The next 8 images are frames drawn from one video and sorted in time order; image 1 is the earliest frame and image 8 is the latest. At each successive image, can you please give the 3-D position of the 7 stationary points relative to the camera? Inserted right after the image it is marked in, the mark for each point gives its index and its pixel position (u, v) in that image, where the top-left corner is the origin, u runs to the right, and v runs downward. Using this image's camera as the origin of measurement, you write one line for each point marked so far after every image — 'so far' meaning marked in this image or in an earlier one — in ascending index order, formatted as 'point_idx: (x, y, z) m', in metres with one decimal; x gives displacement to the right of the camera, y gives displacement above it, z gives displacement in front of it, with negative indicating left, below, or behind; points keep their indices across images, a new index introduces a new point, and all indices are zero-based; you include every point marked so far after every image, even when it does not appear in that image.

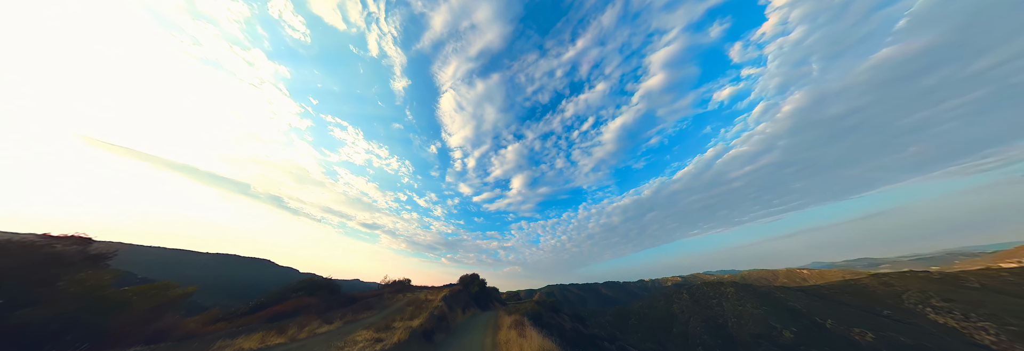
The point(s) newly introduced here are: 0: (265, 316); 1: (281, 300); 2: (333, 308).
0: (-21.3, -12.4, +13.4) m
1: (-25.1, -13.9, +16.8) m
2: (-20.9, -15.9, +18.2) m
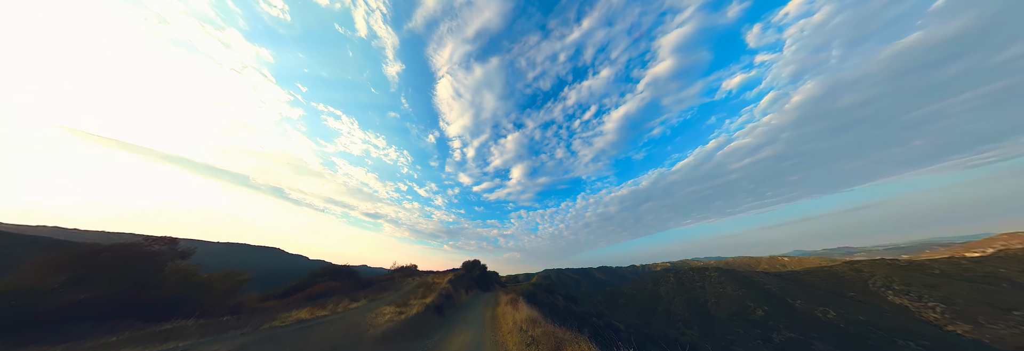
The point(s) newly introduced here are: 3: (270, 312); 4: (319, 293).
0: (-21.7, -12.7, +16.2) m
1: (-25.5, -14.0, +19.7) m
2: (-21.3, -15.8, +21.2) m
3: (-18.7, -10.7, +12.0) m
4: (-21.6, -13.5, +17.4) m
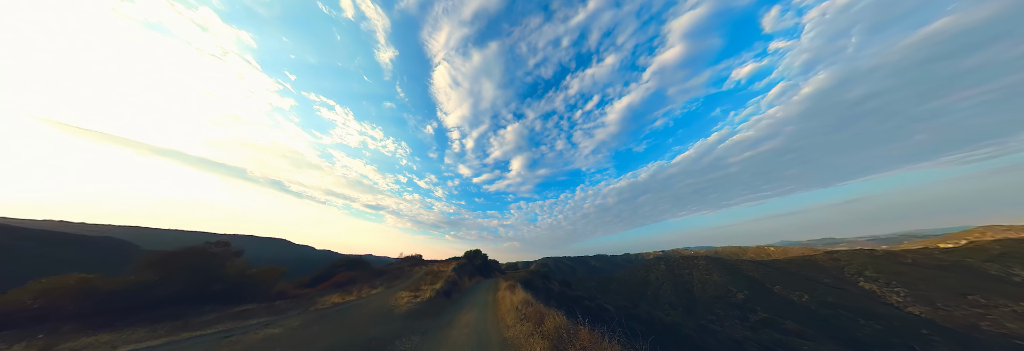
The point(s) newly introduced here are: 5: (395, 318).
0: (-21.9, -13.1, +18.7) m
1: (-25.7, -14.1, +22.3) m
2: (-21.6, -15.9, +23.9) m
3: (-18.9, -11.3, +14.4) m
4: (-21.8, -13.8, +19.9) m
5: (-8.9, -10.9, +12.0) m
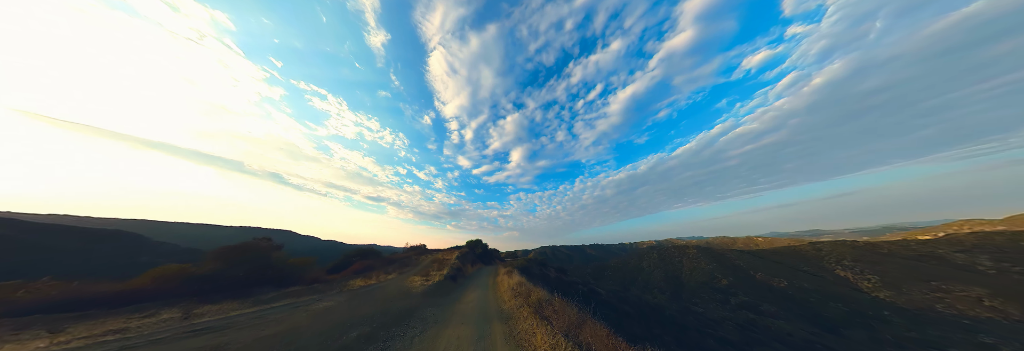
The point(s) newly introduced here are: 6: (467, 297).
0: (-22.2, -13.0, +21.4) m
1: (-26.0, -13.9, +25.0) m
2: (-21.9, -15.5, +26.7) m
3: (-19.2, -11.5, +17.0) m
4: (-22.1, -13.6, +22.6) m
5: (-9.2, -11.3, +14.6) m
6: (-4.8, -13.1, +16.9) m
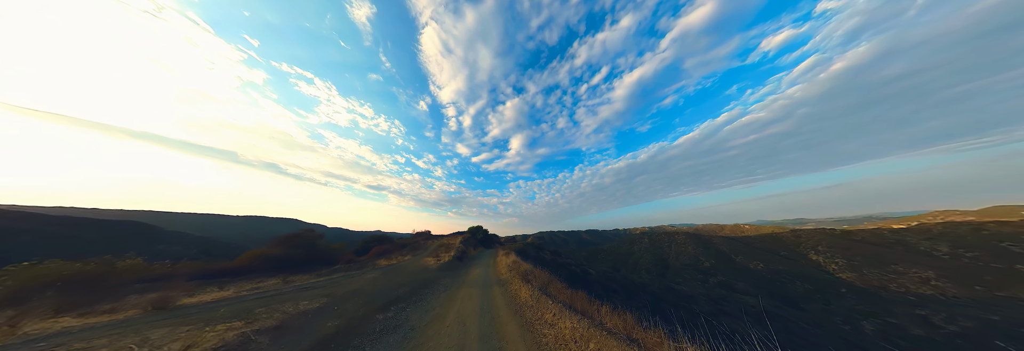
0: (-22.5, -12.4, +25.1) m
1: (-26.4, -12.9, +28.8) m
2: (-22.2, -14.4, +30.6) m
3: (-19.6, -11.2, +20.6) m
4: (-22.4, -12.9, +26.4) m
5: (-9.6, -11.3, +18.2) m
6: (-5.2, -12.9, +20.6) m
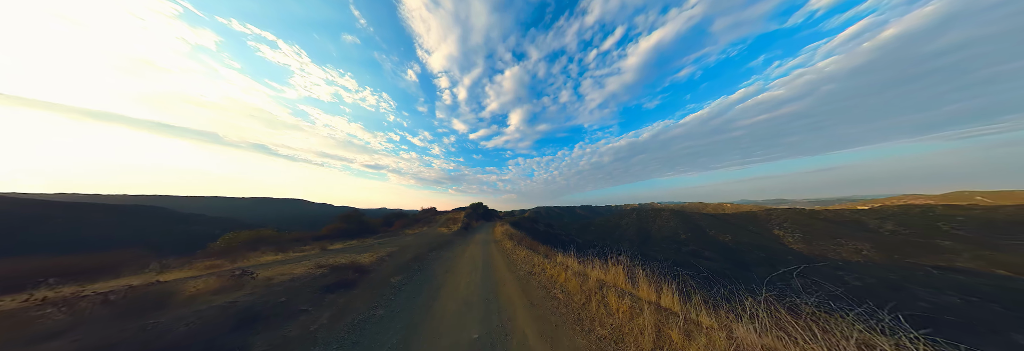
0: (-23.5, -9.4, +31.5) m
1: (-27.3, -9.3, +35.2) m
2: (-23.2, -10.6, +37.3) m
3: (-20.5, -9.1, +26.9) m
4: (-23.4, -9.7, +32.9) m
5: (-10.5, -9.6, +24.5) m
6: (-6.2, -10.9, +27.1) m
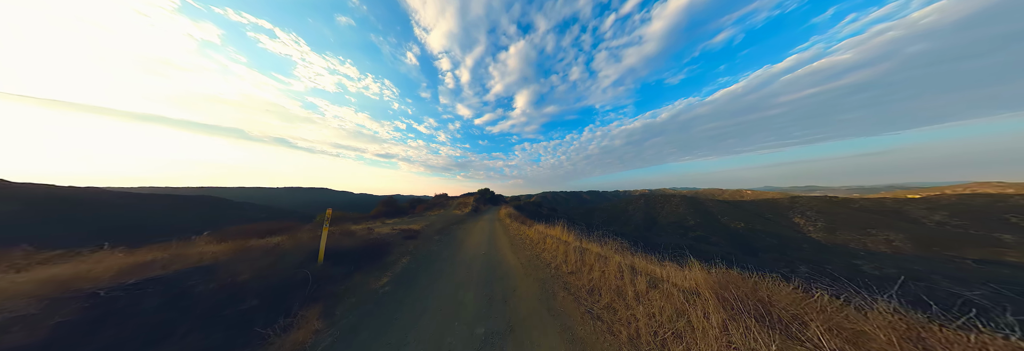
0: (-22.3, -6.6, +35.5) m
1: (-26.0, -6.2, +39.4) m
2: (-21.7, -7.3, +41.3) m
3: (-19.6, -6.7, +30.7) m
4: (-22.2, -6.8, +36.9) m
5: (-9.8, -7.5, +27.8) m
6: (-5.3, -8.5, +30.4) m
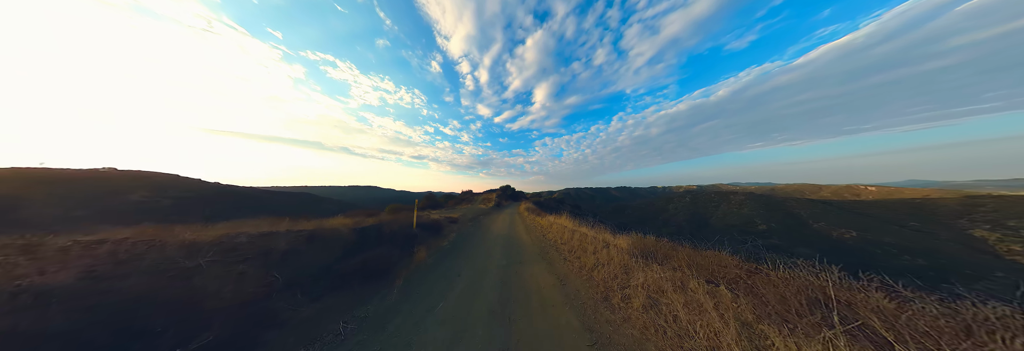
0: (-17.2, -6.3, +38.2) m
1: (-20.3, -5.8, +42.6) m
2: (-15.8, -6.8, +43.9) m
3: (-15.2, -6.4, +33.1) m
4: (-16.9, -6.4, +39.6) m
5: (-5.8, -7.0, +28.9) m
6: (-1.0, -7.9, +30.8) m
